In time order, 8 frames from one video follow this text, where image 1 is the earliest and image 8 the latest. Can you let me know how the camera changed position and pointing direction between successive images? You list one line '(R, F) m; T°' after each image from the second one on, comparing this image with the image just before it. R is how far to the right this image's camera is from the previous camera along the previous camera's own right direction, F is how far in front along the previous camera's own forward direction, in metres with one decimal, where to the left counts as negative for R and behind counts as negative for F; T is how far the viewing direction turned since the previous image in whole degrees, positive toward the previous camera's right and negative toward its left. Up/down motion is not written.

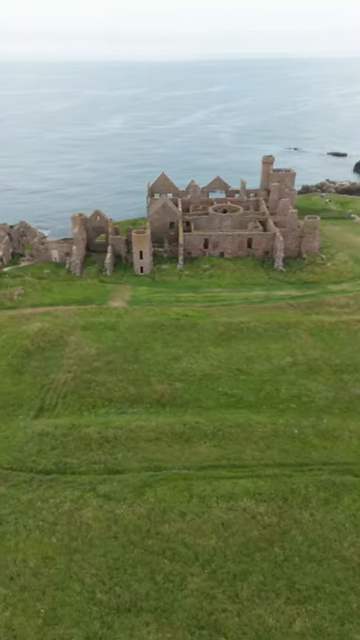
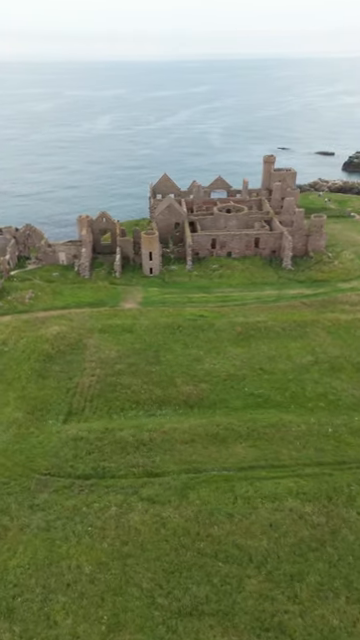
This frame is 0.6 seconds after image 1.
(-2.6, +0.1) m; +1°
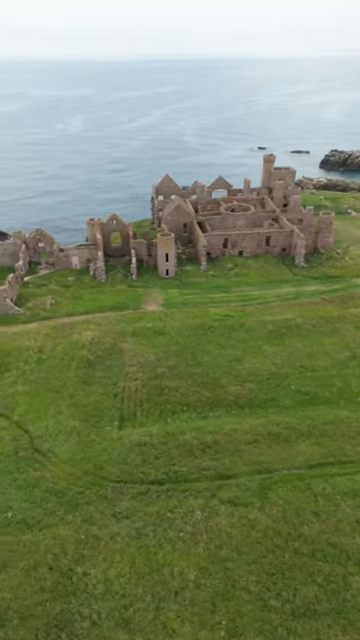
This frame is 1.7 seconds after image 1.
(-4.8, +0.2) m; +2°
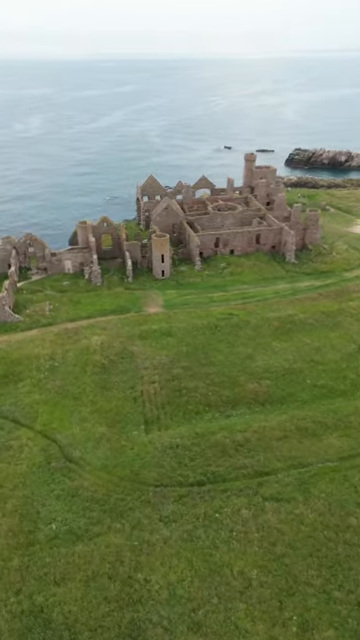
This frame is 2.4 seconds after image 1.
(-3.2, +0.2) m; +3°
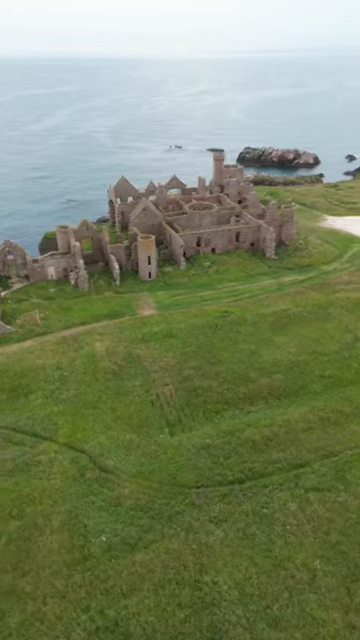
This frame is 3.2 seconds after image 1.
(-3.8, +0.2) m; +5°
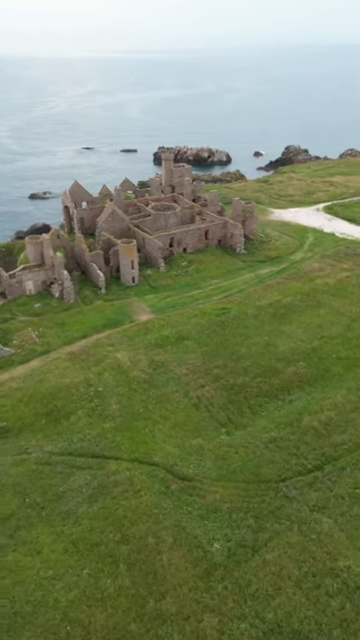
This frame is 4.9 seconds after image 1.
(-7.4, +0.7) m; +9°
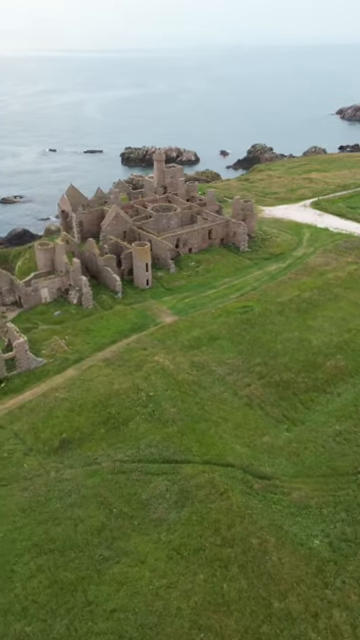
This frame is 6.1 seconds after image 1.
(-5.4, +0.2) m; +3°
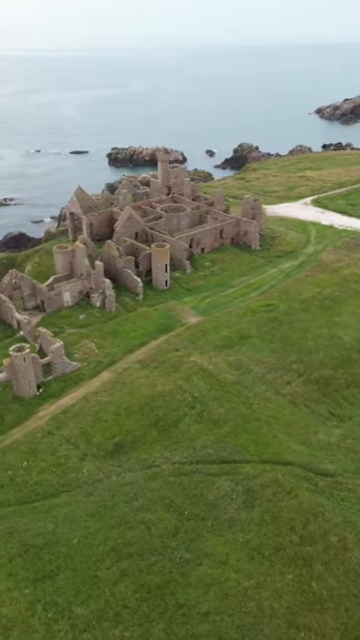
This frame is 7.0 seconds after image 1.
(-3.8, +0.1) m; +1°
